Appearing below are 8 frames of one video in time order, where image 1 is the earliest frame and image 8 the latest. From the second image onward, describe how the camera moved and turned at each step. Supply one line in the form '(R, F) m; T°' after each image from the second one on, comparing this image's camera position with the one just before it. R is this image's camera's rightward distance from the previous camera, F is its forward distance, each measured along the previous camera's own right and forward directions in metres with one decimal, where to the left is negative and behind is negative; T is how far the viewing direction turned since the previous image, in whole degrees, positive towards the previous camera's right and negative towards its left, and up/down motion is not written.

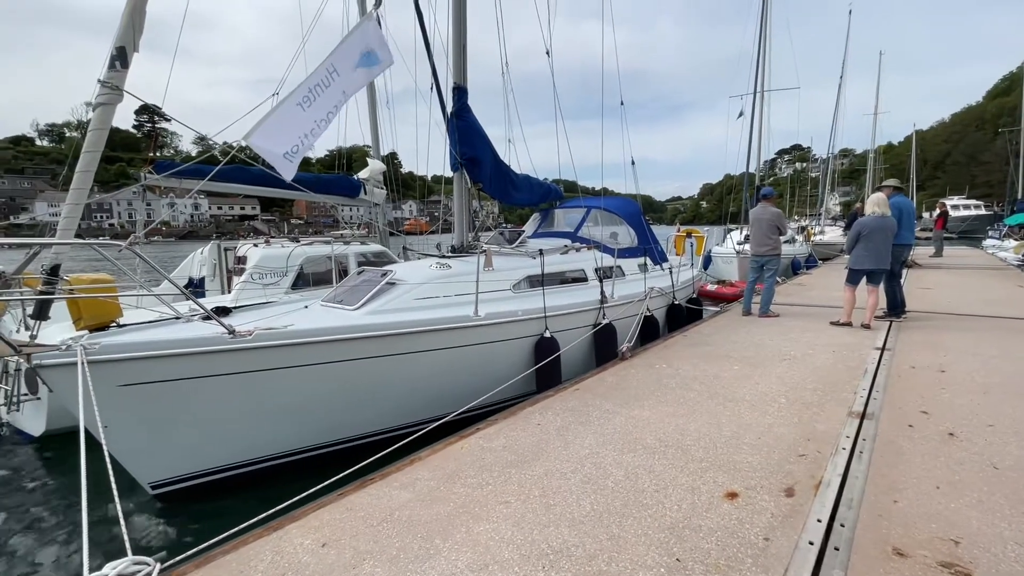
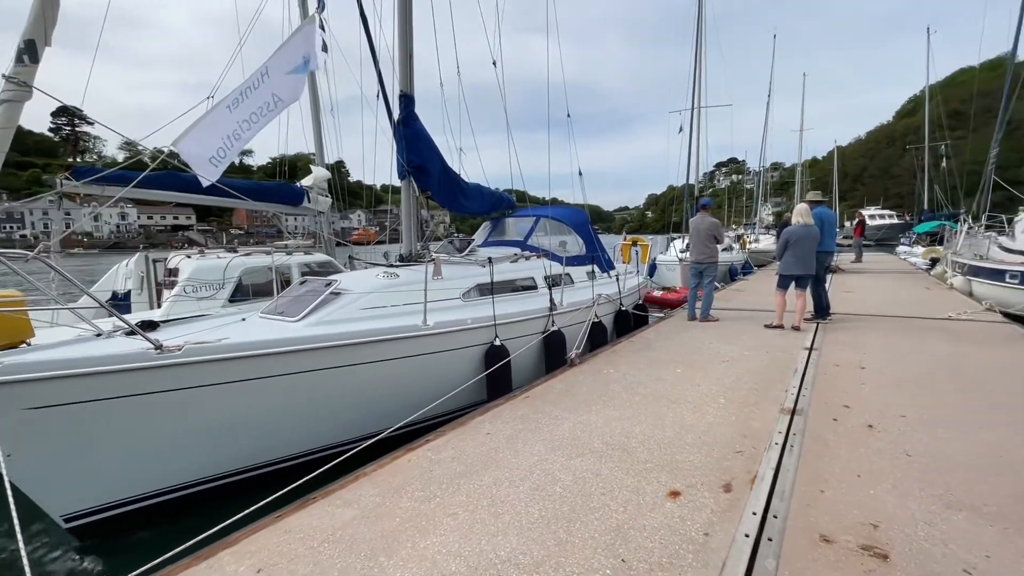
(0.0, 0.0) m; +6°
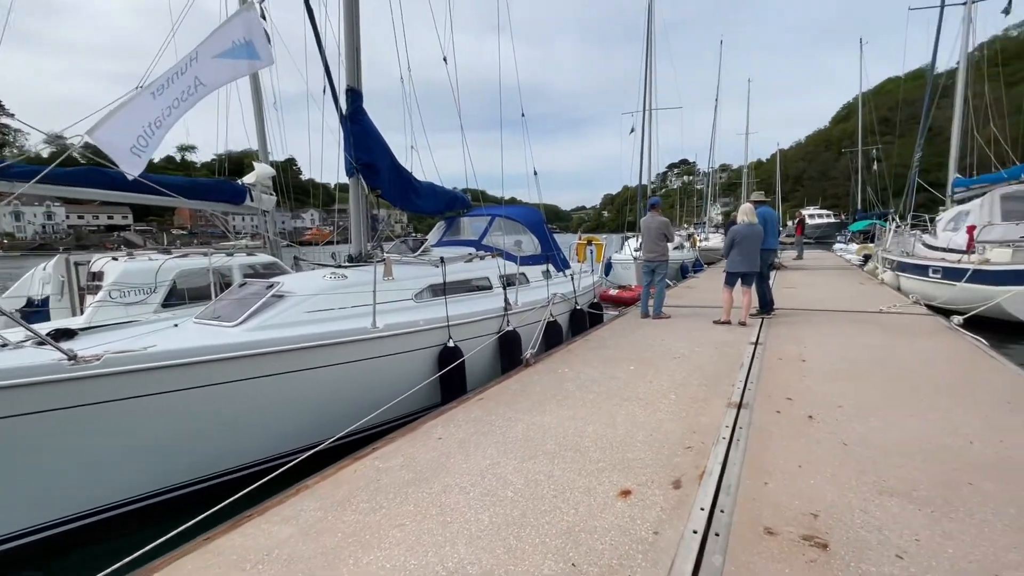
(+0.1, +0.1) m; +5°
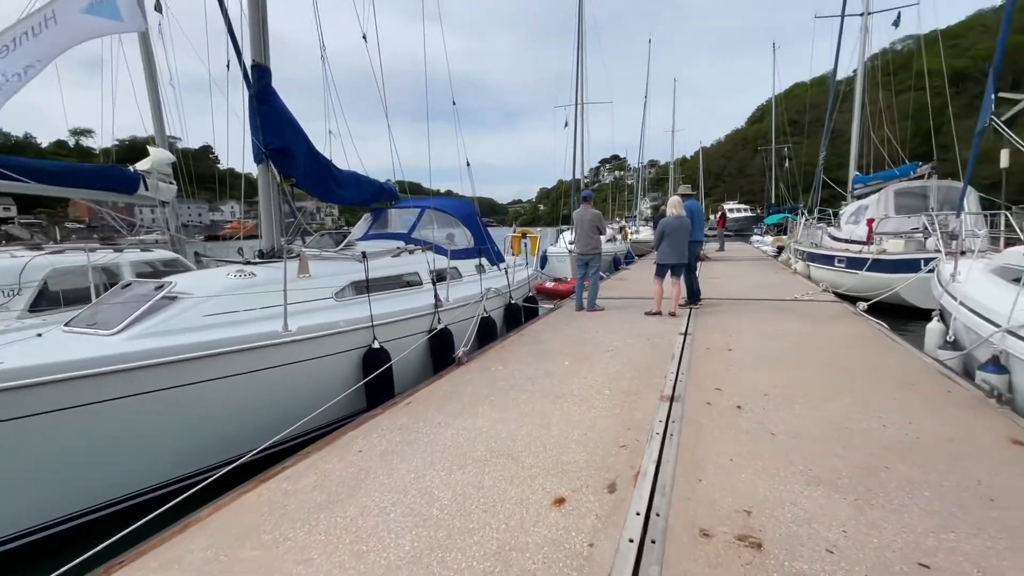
(+0.1, +0.2) m; +7°
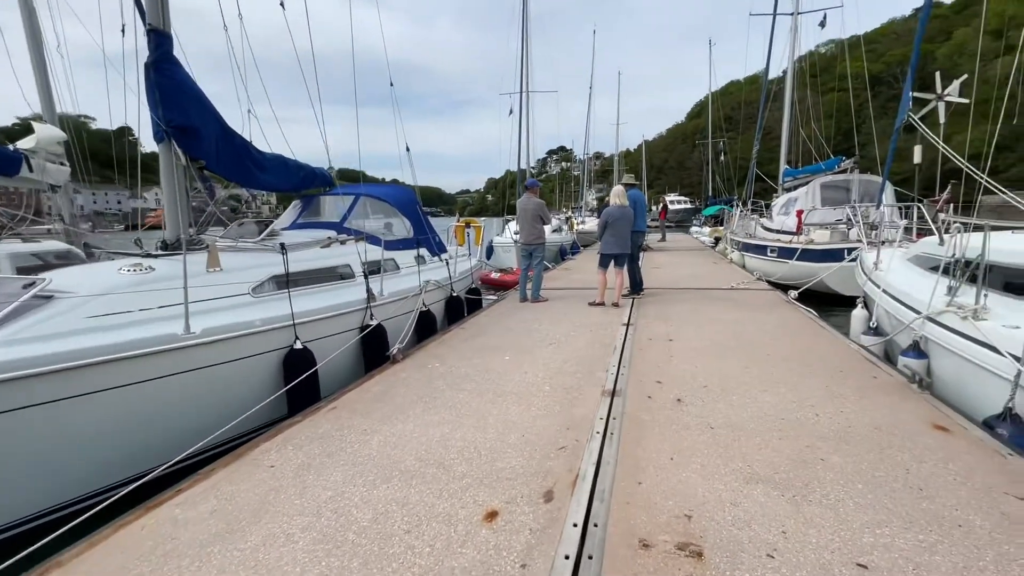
(+0.1, +0.2) m; +6°
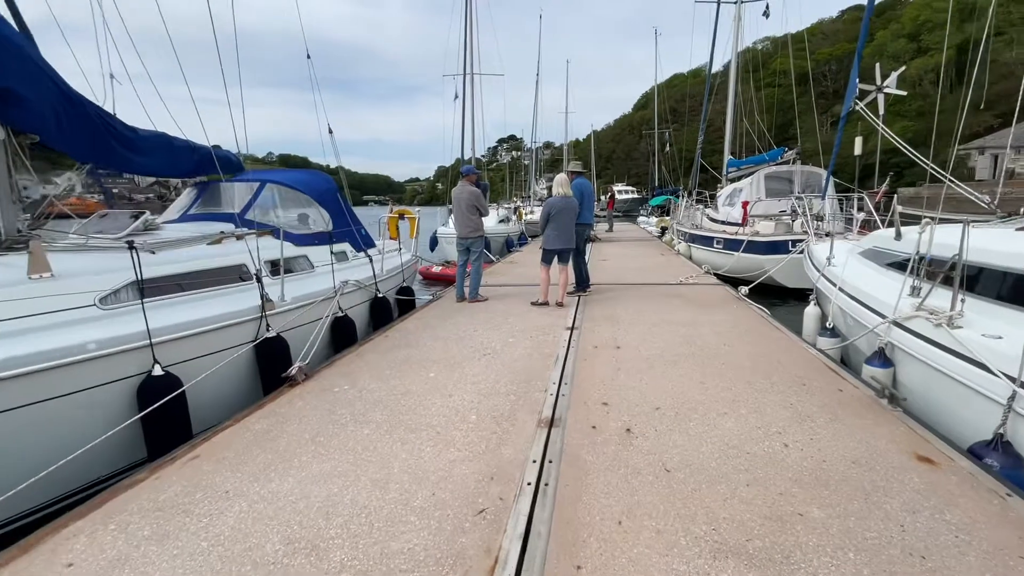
(+0.2, +0.6) m; +6°
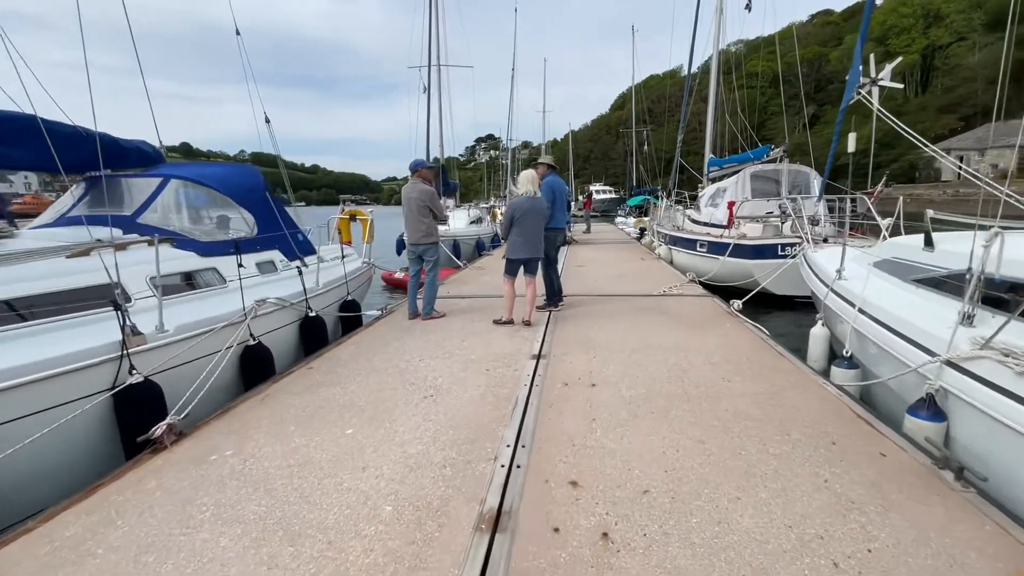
(+0.2, +0.8) m; +2°
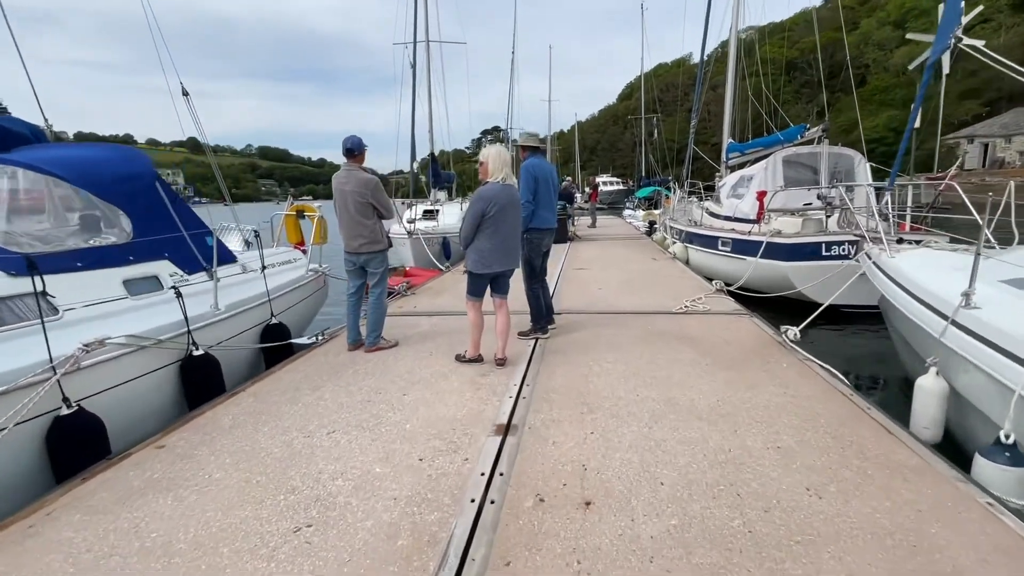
(+0.3, +1.4) m; -1°
